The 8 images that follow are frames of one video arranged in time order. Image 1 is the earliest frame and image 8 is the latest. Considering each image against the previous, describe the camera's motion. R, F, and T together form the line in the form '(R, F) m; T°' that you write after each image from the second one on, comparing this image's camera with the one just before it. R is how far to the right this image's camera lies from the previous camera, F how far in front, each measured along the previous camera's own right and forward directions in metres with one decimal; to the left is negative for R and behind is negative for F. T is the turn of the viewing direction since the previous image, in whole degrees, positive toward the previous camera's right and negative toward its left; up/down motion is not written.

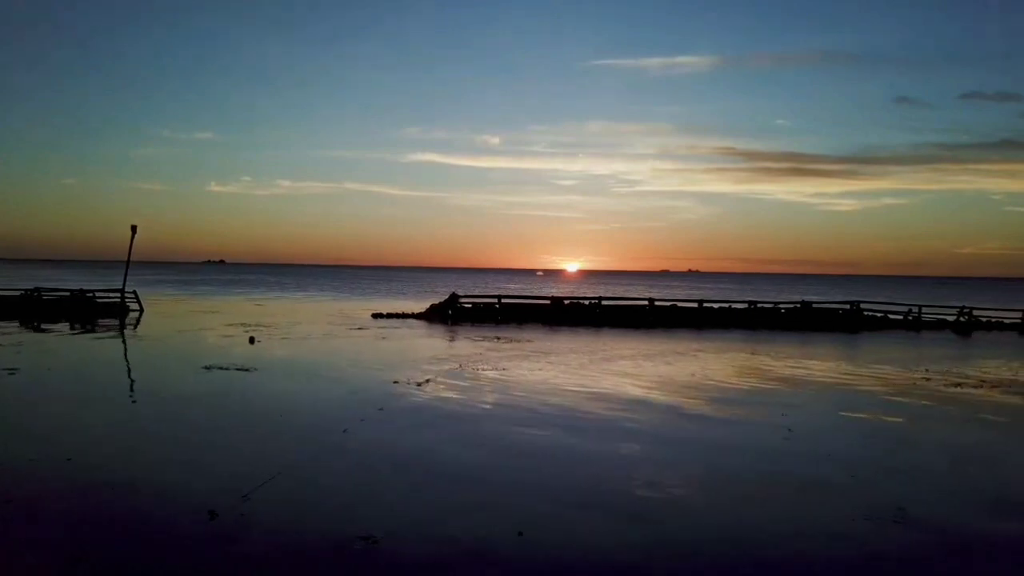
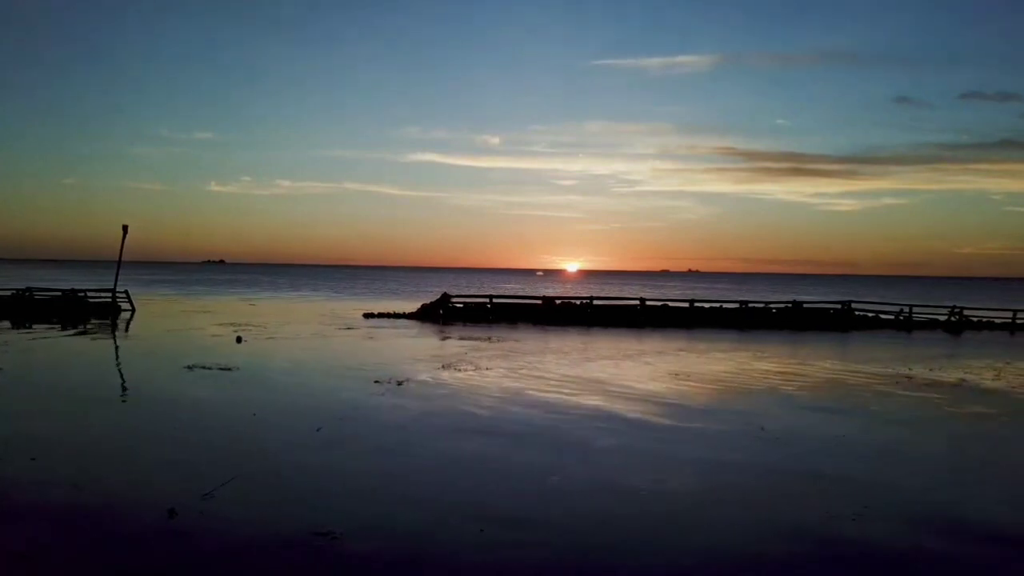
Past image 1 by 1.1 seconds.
(+0.3, 0.0) m; 0°
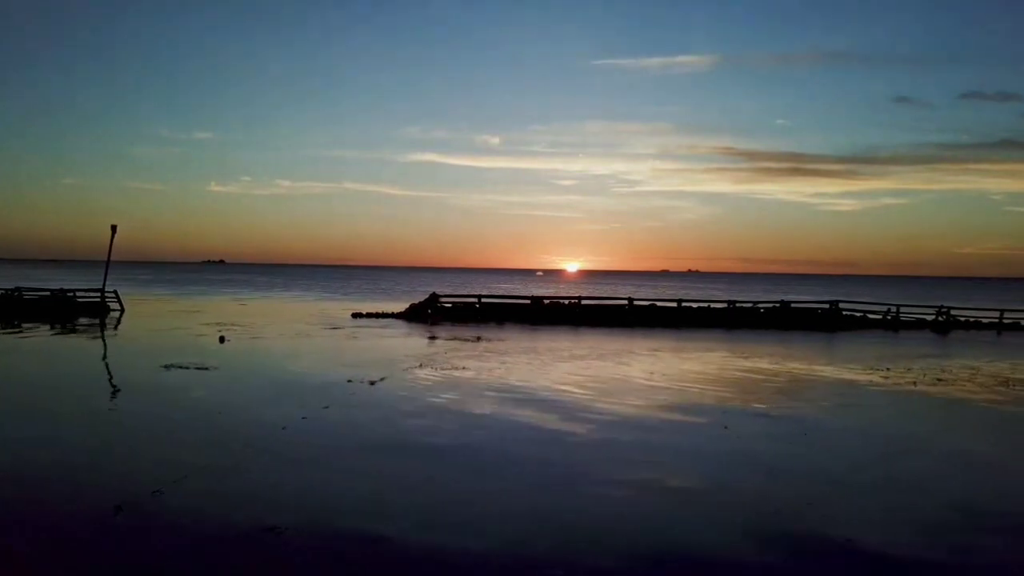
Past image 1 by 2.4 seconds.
(+0.4, 0.0) m; 0°
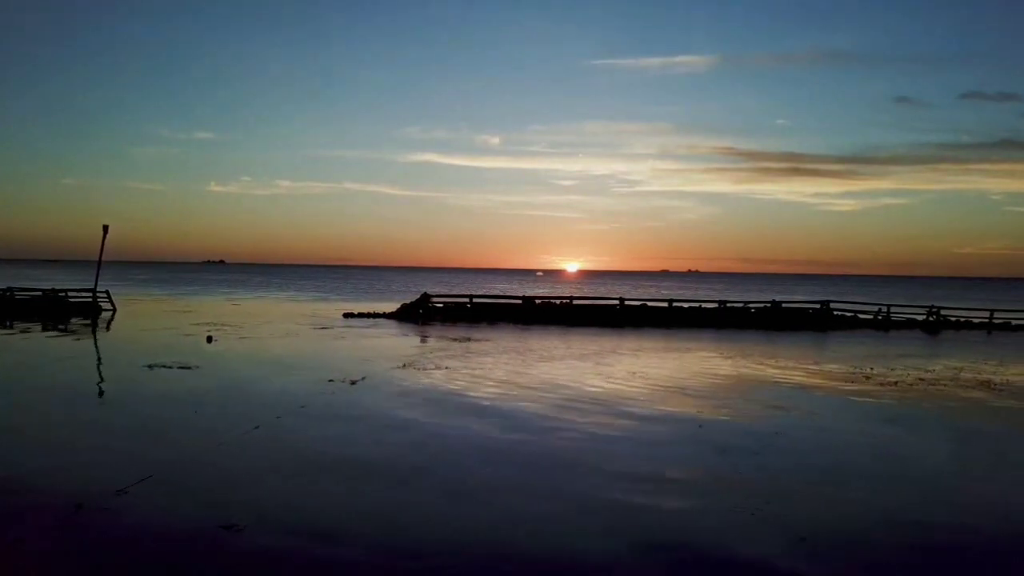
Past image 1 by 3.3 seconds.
(+0.3, 0.0) m; 0°
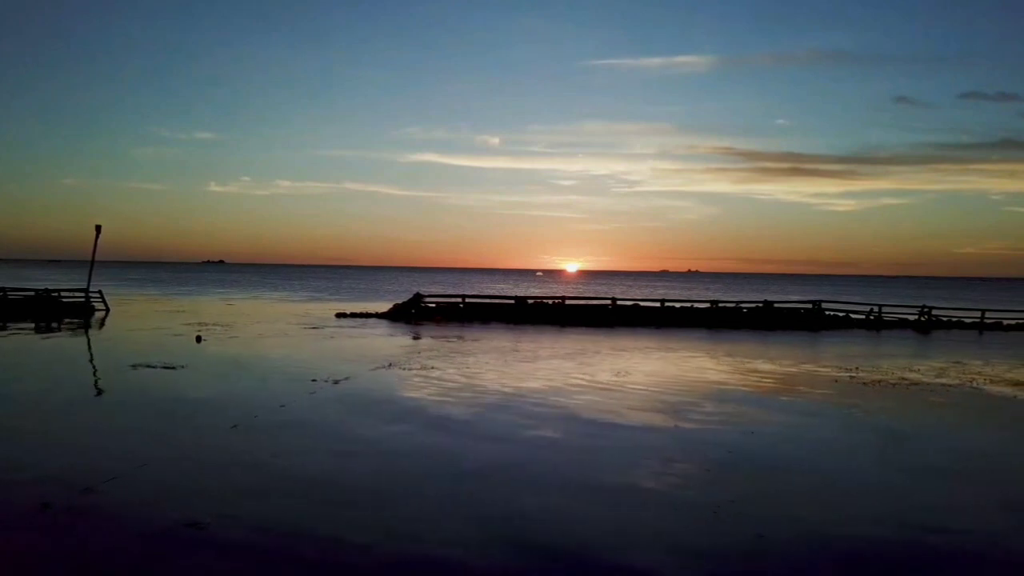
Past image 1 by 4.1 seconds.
(+0.3, 0.0) m; 0°
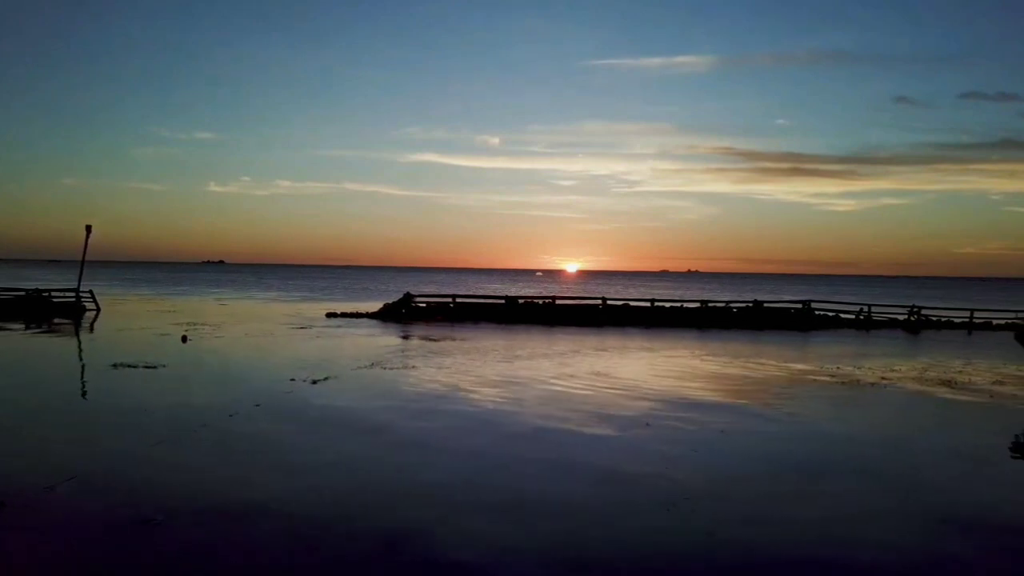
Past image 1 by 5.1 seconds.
(+0.4, 0.0) m; 0°
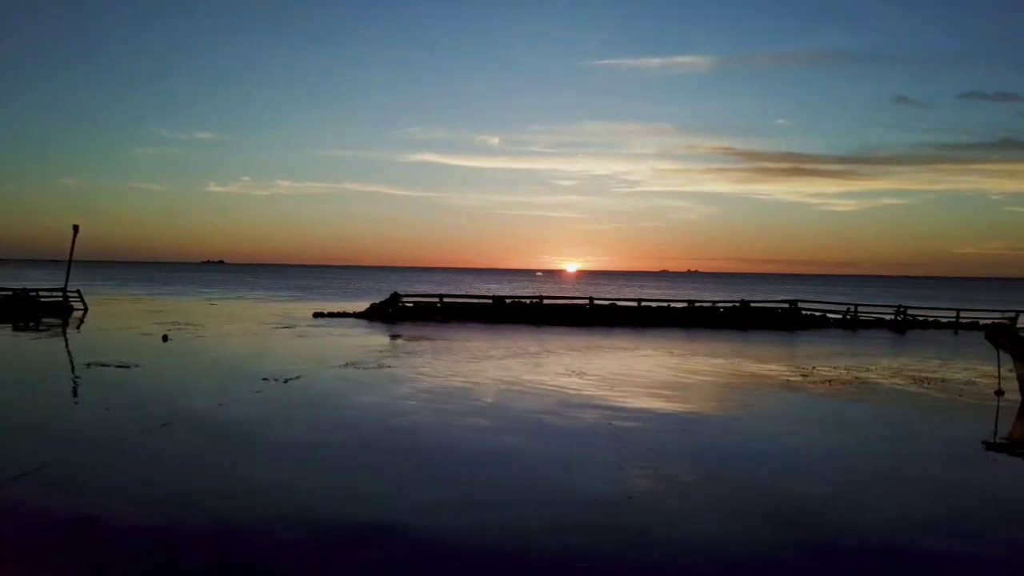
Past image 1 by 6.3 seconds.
(+0.5, 0.0) m; 0°
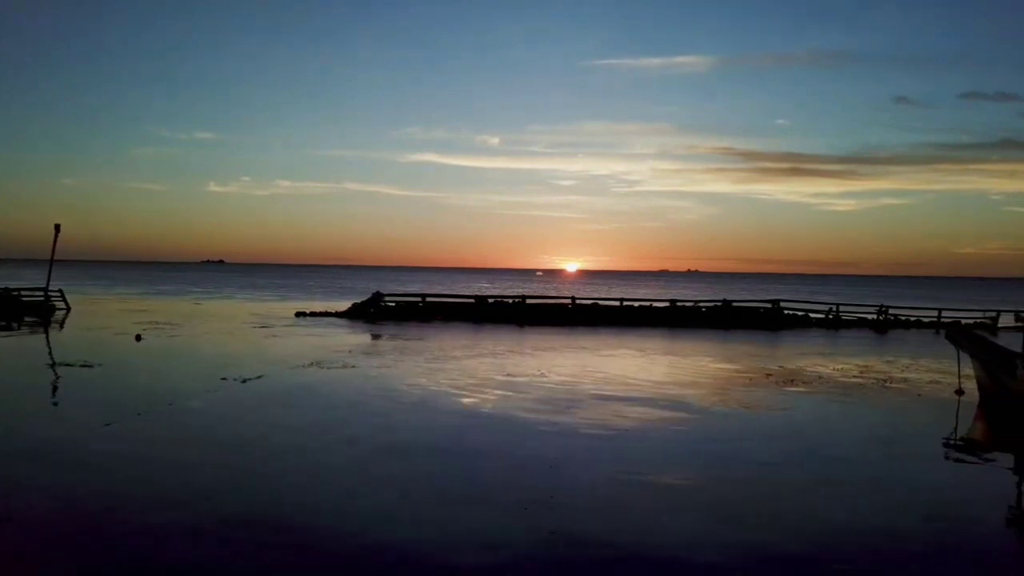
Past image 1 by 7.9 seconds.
(+0.7, 0.0) m; 0°
